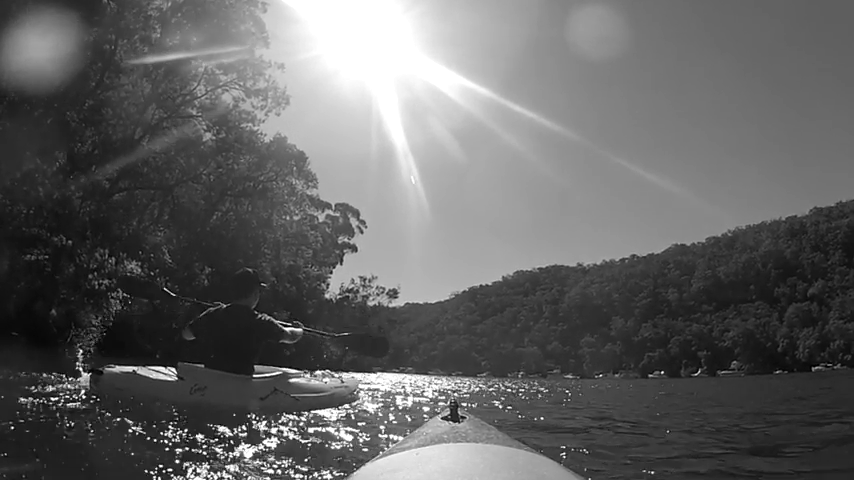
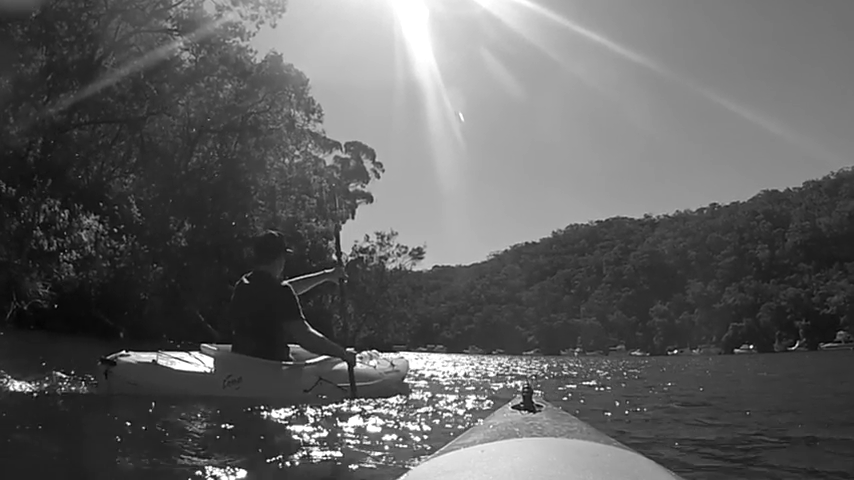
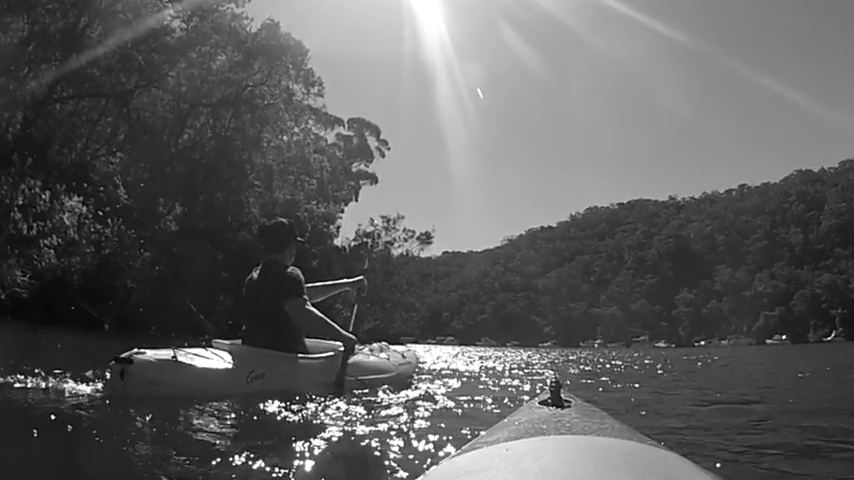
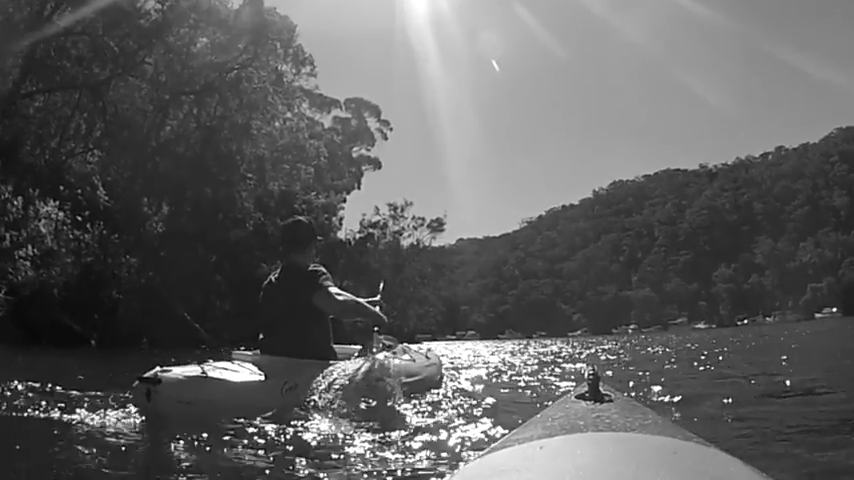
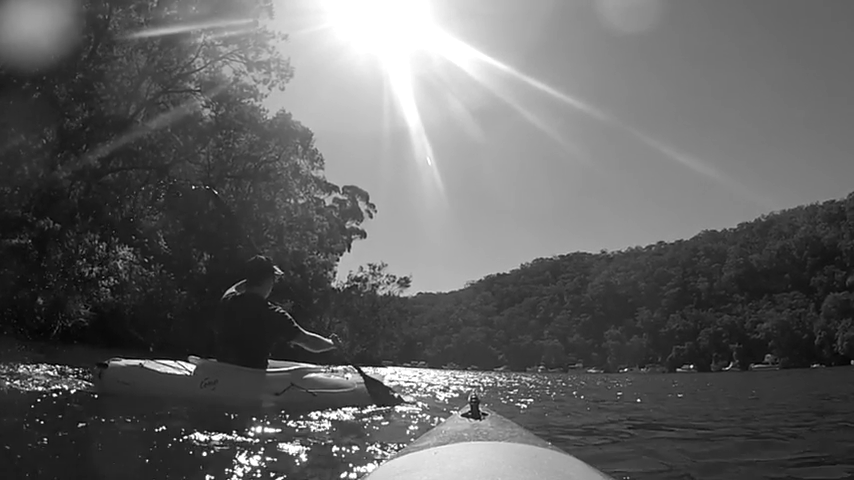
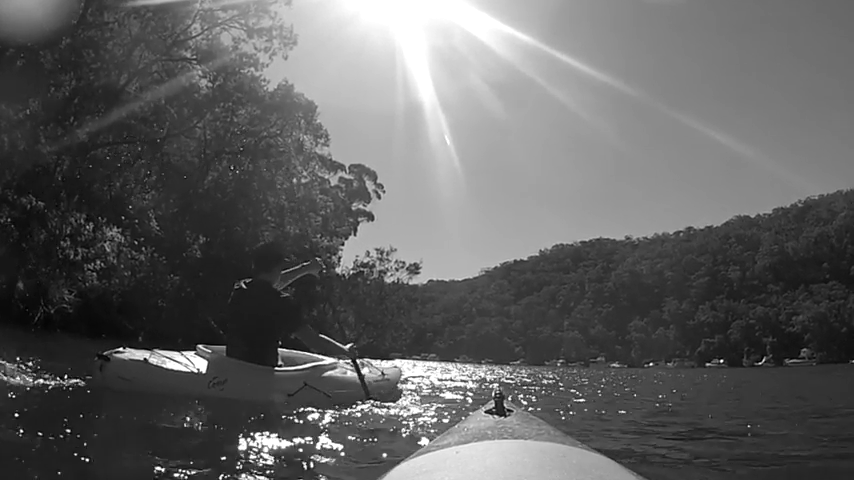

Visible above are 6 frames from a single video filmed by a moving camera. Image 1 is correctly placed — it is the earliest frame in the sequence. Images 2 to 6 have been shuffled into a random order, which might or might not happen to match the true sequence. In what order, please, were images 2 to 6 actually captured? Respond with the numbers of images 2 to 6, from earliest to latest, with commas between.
5, 6, 2, 3, 4
